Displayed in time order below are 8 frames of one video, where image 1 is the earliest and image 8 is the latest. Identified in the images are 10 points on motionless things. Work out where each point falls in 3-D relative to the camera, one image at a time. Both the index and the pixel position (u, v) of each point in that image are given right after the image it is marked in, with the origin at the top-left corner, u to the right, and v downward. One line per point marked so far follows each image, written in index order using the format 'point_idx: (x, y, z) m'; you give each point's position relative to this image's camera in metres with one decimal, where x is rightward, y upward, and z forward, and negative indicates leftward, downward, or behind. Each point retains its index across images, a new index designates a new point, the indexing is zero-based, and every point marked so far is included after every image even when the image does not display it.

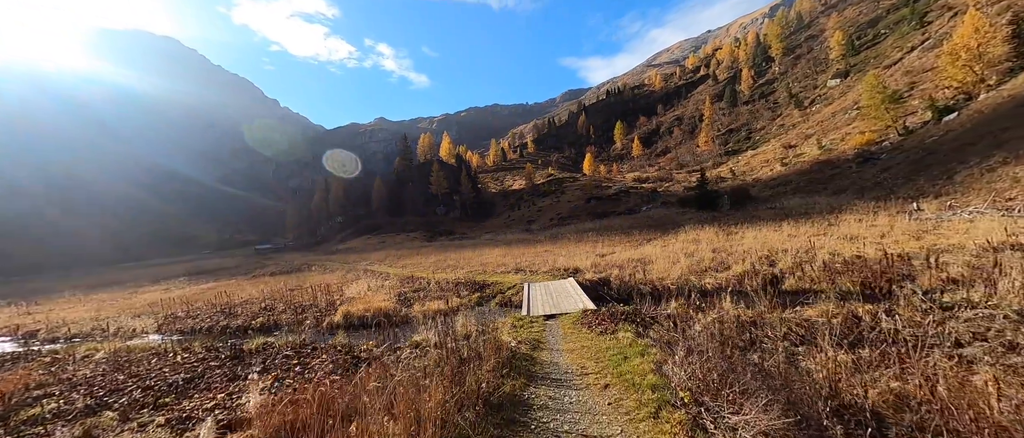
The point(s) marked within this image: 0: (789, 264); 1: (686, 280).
0: (+10.3, -1.7, +13.1) m
1: (+6.3, -2.2, +12.6) m
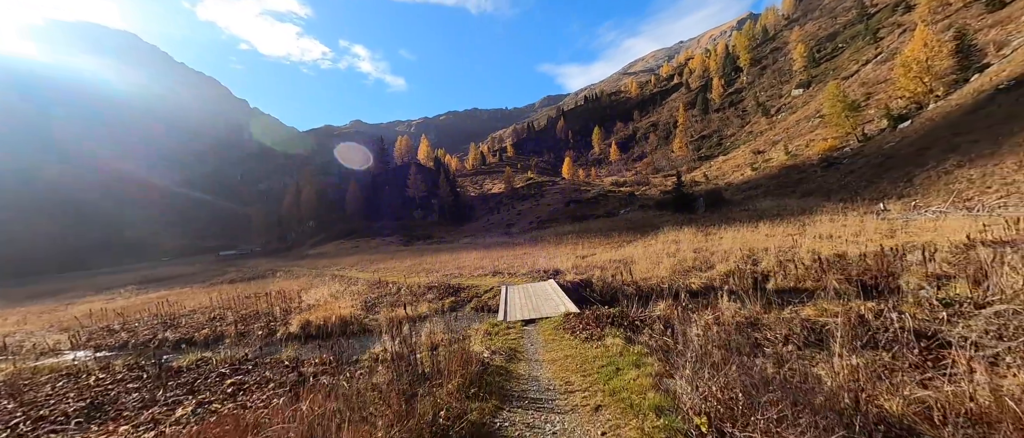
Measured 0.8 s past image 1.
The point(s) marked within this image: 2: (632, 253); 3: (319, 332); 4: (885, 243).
0: (+9.4, -1.6, +12.7) m
1: (+5.4, -2.1, +12.0) m
2: (+6.7, -1.9, +19.3) m
3: (-5.7, -3.5, +10.5) m
4: (+15.5, -1.0, +14.5) m
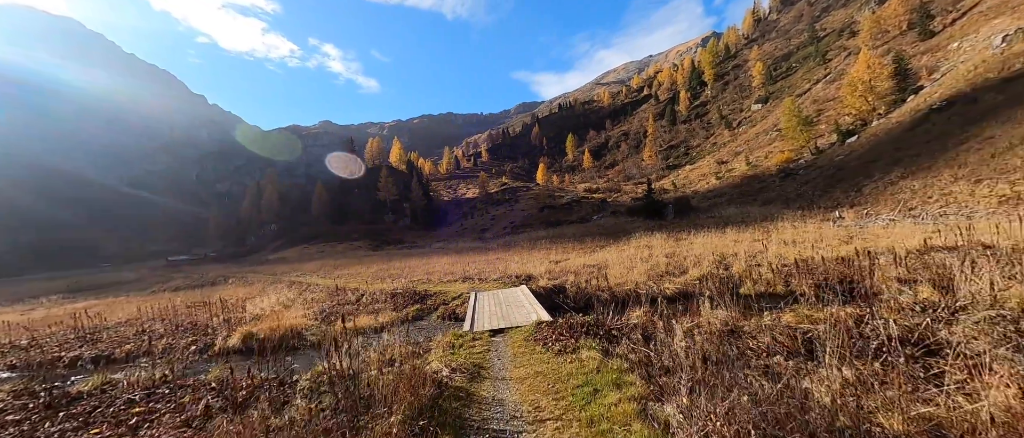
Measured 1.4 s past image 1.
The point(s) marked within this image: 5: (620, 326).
0: (+8.4, -1.8, +12.7) m
1: (+4.4, -2.2, +11.7) m
2: (+5.1, -2.1, +19.0) m
3: (-6.6, -3.5, +9.3) m
4: (+14.3, -1.3, +15.0) m
5: (+2.1, -2.1, +6.8) m
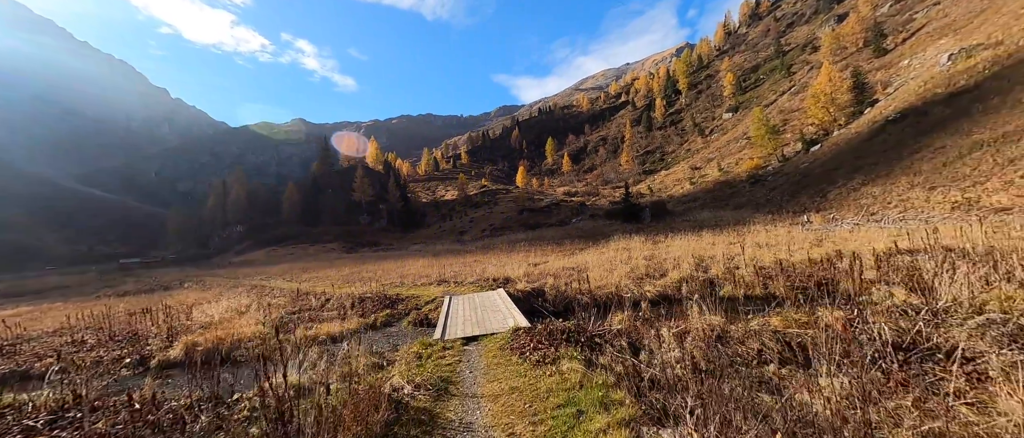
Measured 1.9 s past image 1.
0: (+7.6, -1.8, +12.7) m
1: (+3.7, -2.3, +11.4) m
2: (+3.9, -2.2, +18.8) m
3: (-7.2, -3.4, +8.3) m
4: (+13.3, -1.4, +15.3) m
5: (+1.7, -2.1, +6.4) m
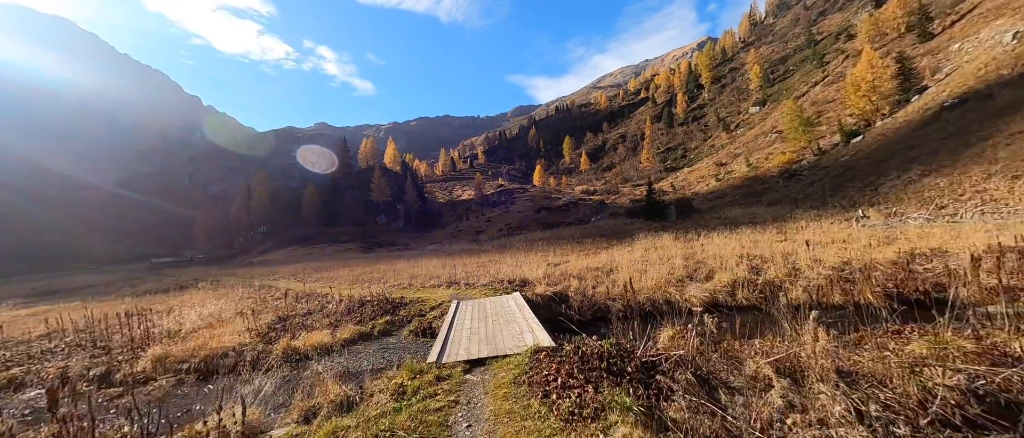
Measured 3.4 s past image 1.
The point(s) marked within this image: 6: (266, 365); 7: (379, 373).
0: (+8.1, -1.6, +10.5) m
1: (+4.2, -2.0, +9.5) m
2: (+4.8, -2.0, +16.8) m
3: (-6.8, -3.2, +6.9) m
4: (+14.0, -1.1, +12.8) m
5: (+1.9, -1.8, +4.5) m
6: (-5.4, -3.1, +7.6) m
7: (-2.3, -2.5, +6.0) m
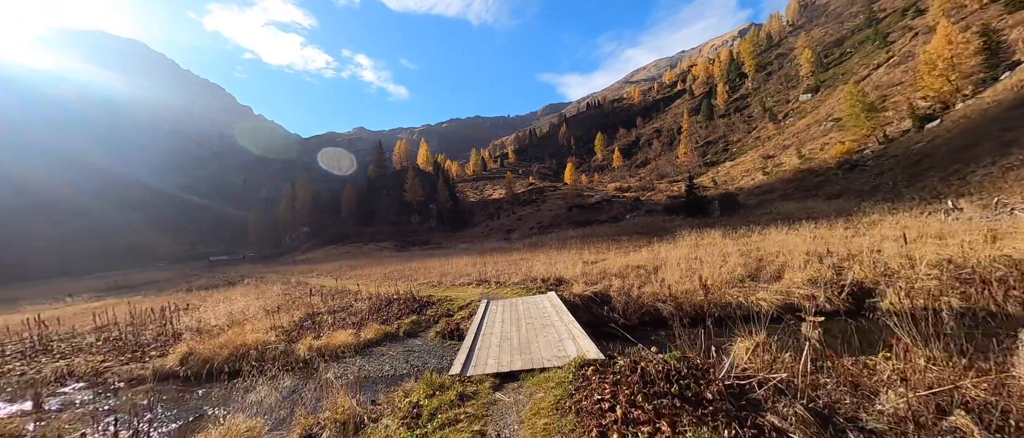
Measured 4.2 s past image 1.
0: (+9.0, -1.3, +8.8) m
1: (+5.0, -1.8, +8.1) m
2: (+6.3, -1.7, +15.3) m
3: (-6.1, -3.1, +6.6) m
4: (+15.1, -0.8, +10.6) m
5: (+2.3, -1.6, +3.4) m
6: (-4.6, -2.9, +7.0) m
7: (-1.7, -2.3, +5.3) m
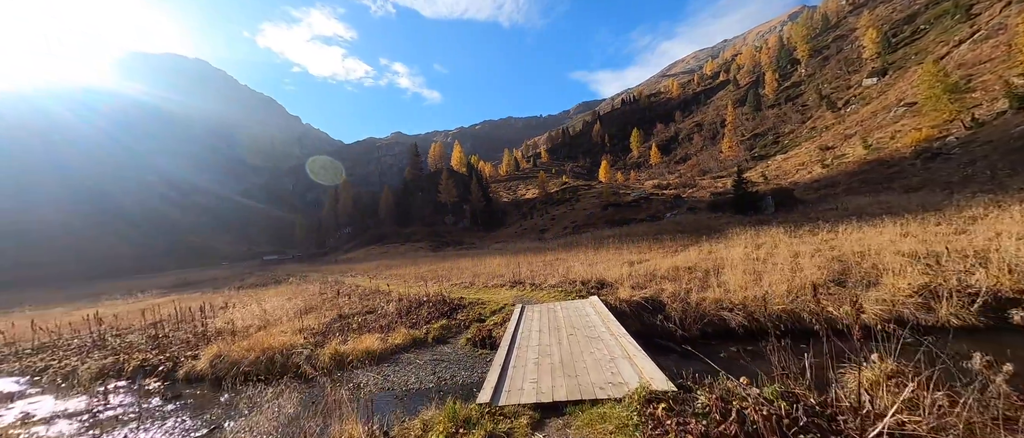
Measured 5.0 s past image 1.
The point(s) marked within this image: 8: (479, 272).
0: (+9.8, -1.1, +7.0) m
1: (+5.8, -1.6, +6.6) m
2: (+7.7, -1.5, +13.7) m
3: (-5.5, -3.0, +6.2) m
4: (+16.0, -0.5, +8.1) m
5: (+2.6, -1.5, +2.2) m
6: (-3.9, -2.8, +6.5) m
7: (-1.2, -2.2, +4.5) m
8: (-1.8, -3.0, +19.3) m
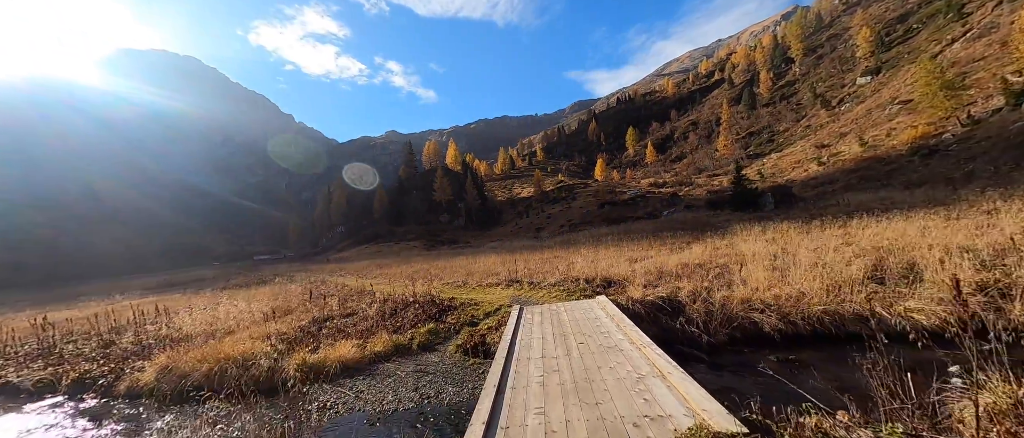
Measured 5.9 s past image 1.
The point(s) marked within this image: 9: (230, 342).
0: (+9.8, -0.9, +6.0) m
1: (+5.7, -1.4, +5.6) m
2: (+7.6, -1.3, +12.8) m
3: (-5.5, -2.8, +5.0) m
4: (+16.0, -0.3, +7.3) m
5: (+2.6, -1.3, +1.2) m
6: (-4.0, -2.6, +5.4) m
7: (-1.2, -2.0, +3.4) m
8: (-2.0, -2.7, +18.2) m
9: (-6.4, -2.7, +7.9) m
